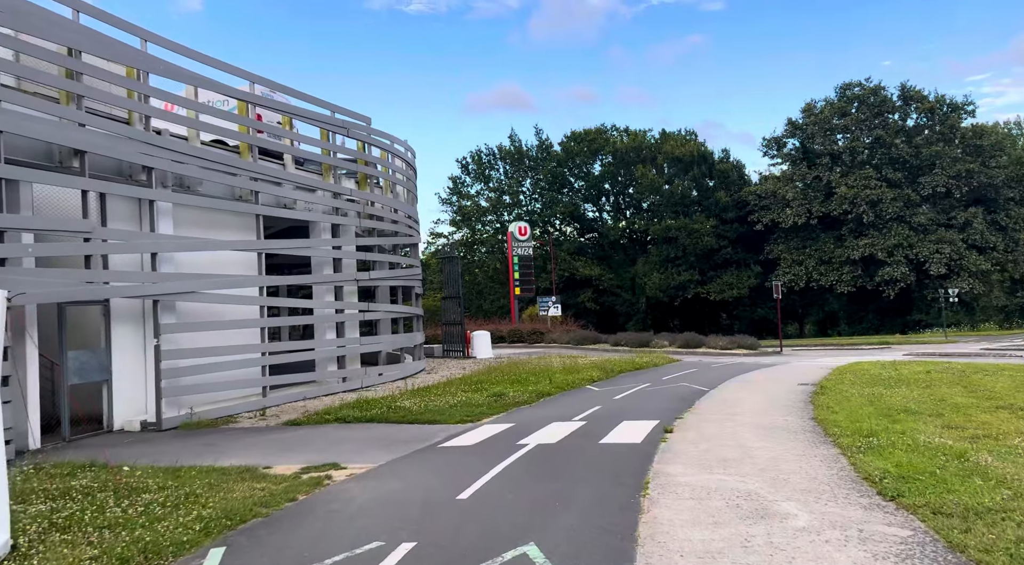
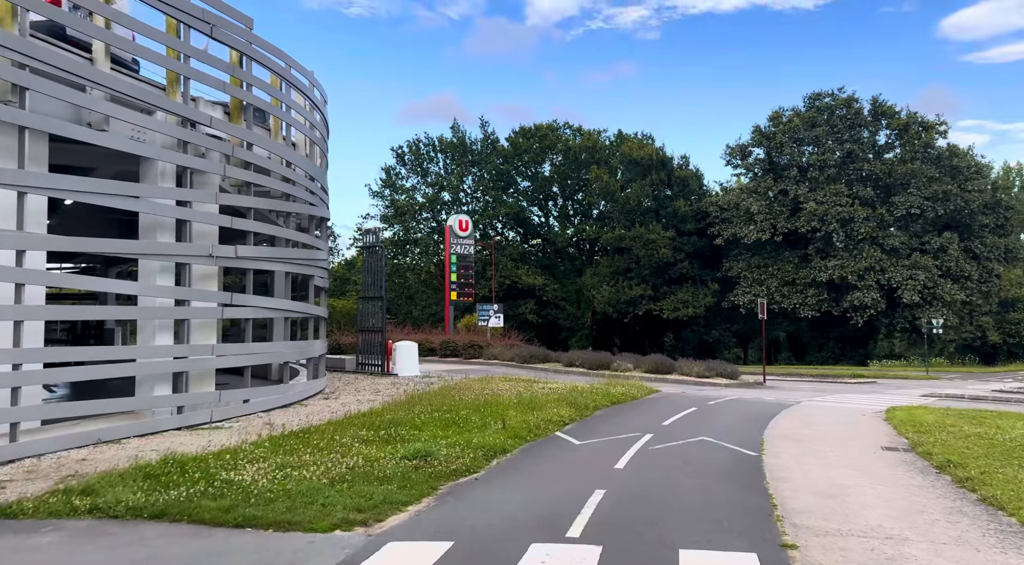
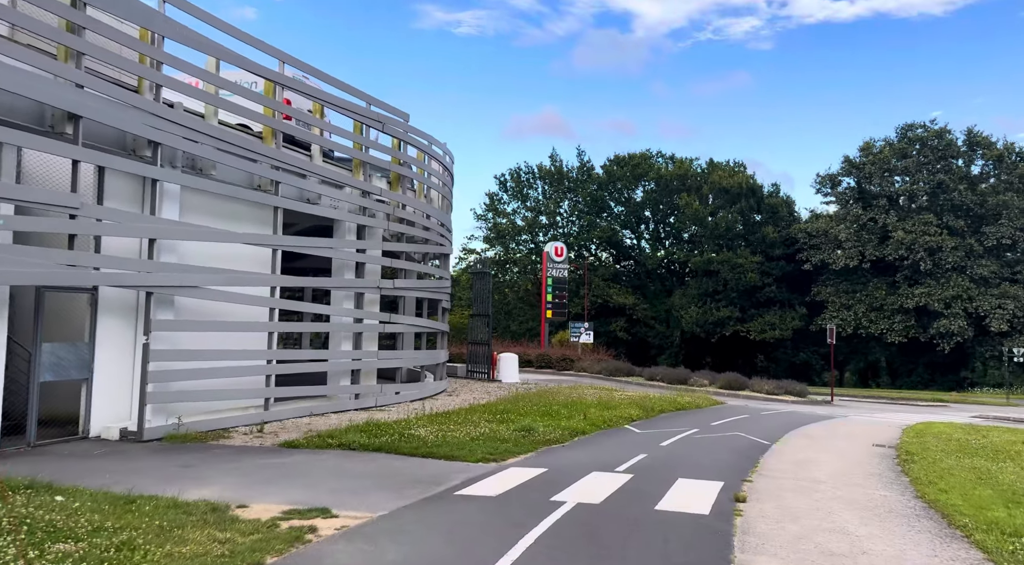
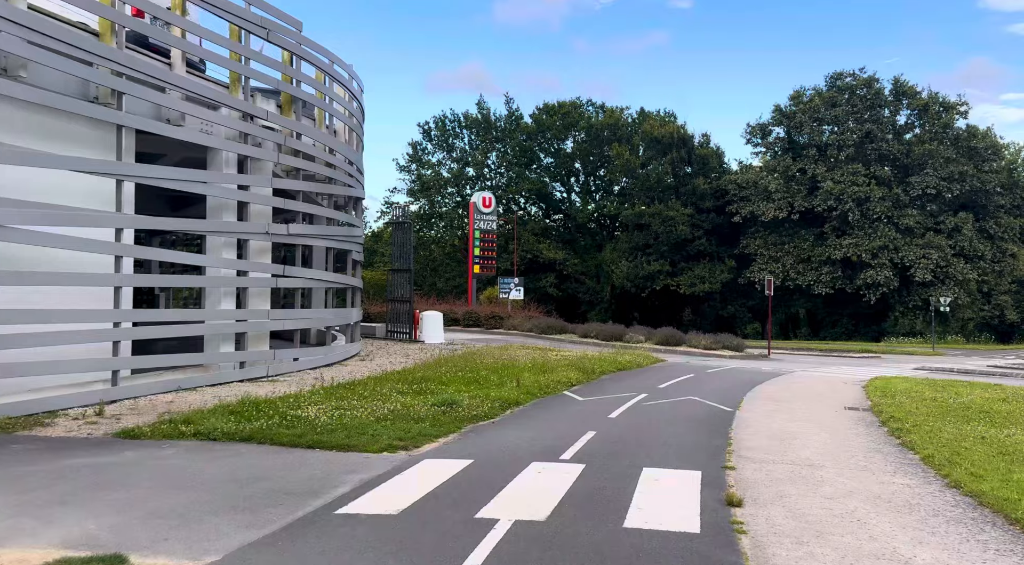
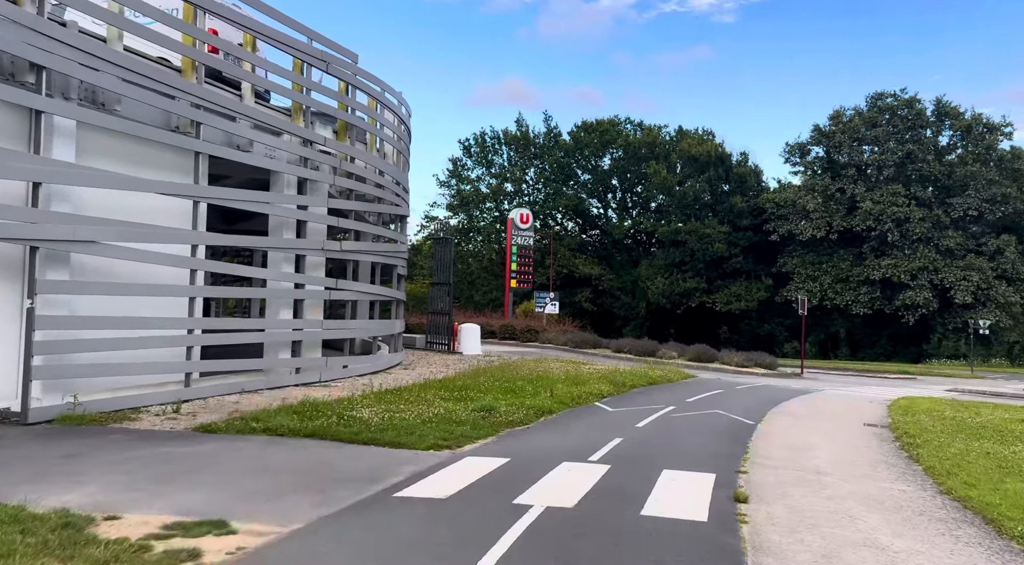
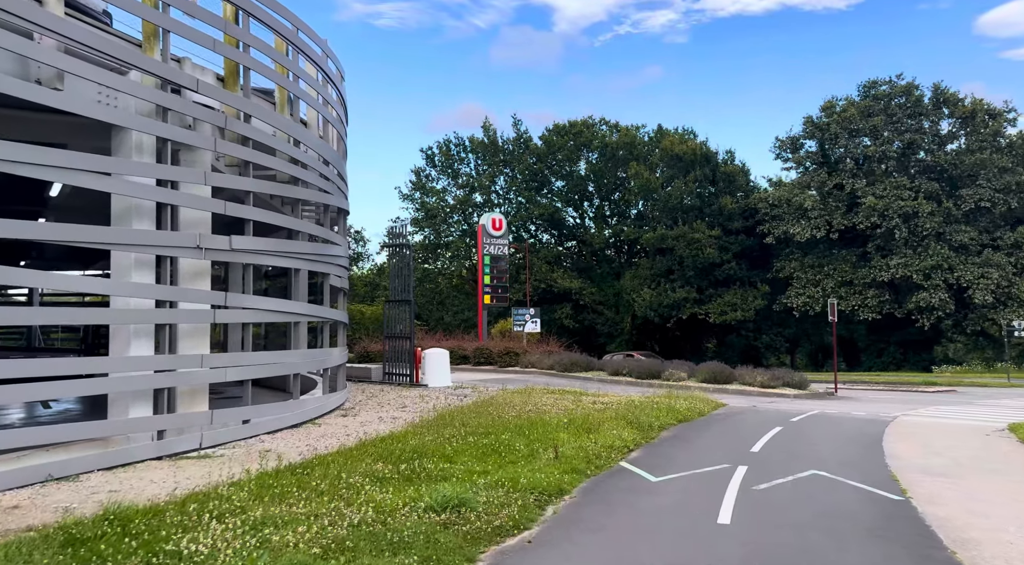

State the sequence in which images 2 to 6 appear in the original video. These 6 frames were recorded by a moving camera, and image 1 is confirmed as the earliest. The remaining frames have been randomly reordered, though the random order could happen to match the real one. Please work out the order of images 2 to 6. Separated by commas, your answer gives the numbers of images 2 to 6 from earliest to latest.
3, 5, 4, 2, 6
